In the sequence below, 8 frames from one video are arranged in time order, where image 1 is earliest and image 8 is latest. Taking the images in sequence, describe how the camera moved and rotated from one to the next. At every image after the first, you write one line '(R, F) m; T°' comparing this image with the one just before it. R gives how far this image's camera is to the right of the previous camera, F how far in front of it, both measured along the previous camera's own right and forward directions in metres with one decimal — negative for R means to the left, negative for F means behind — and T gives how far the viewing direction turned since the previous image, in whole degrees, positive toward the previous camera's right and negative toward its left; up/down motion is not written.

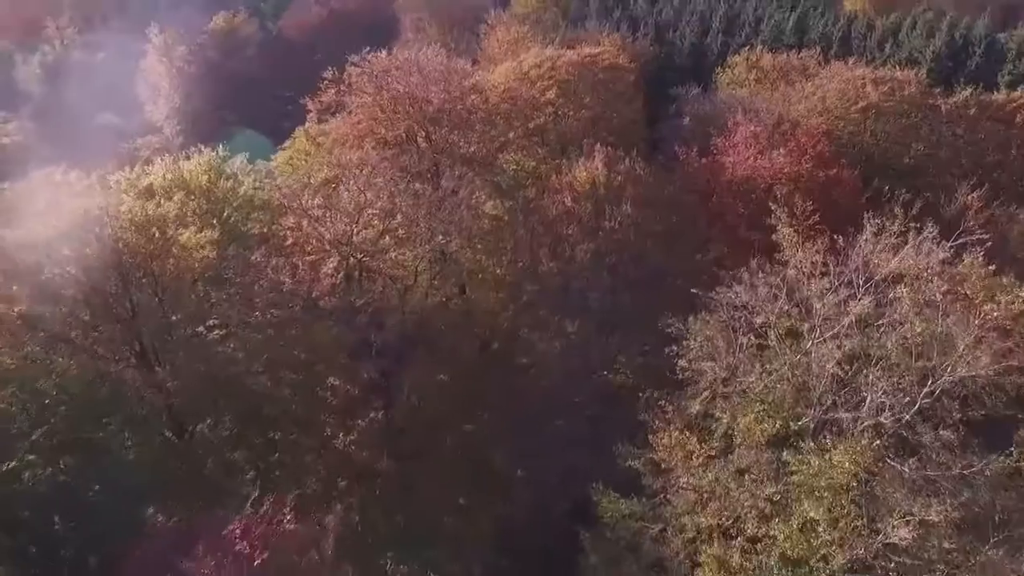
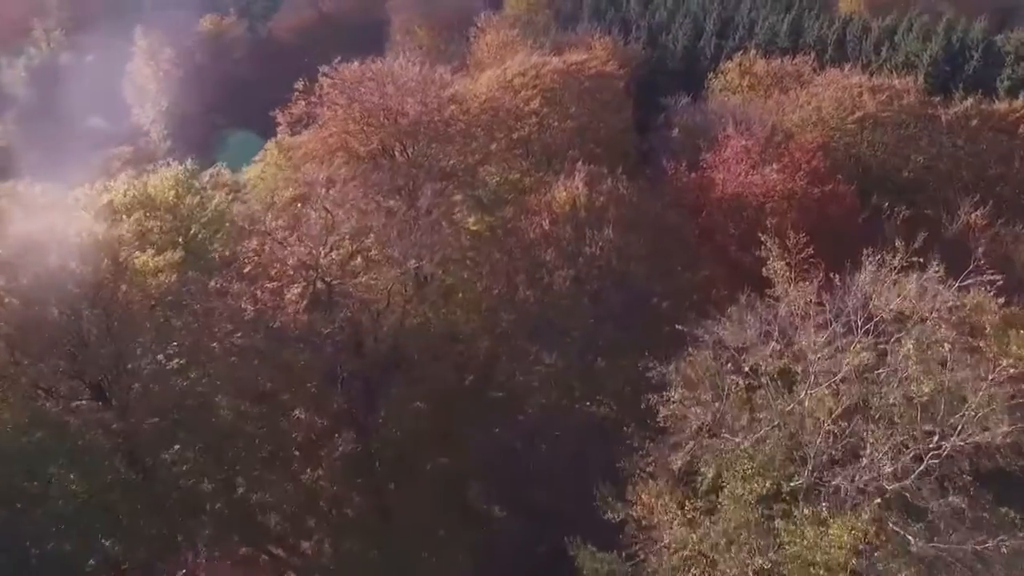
(+0.8, +1.7) m; 0°
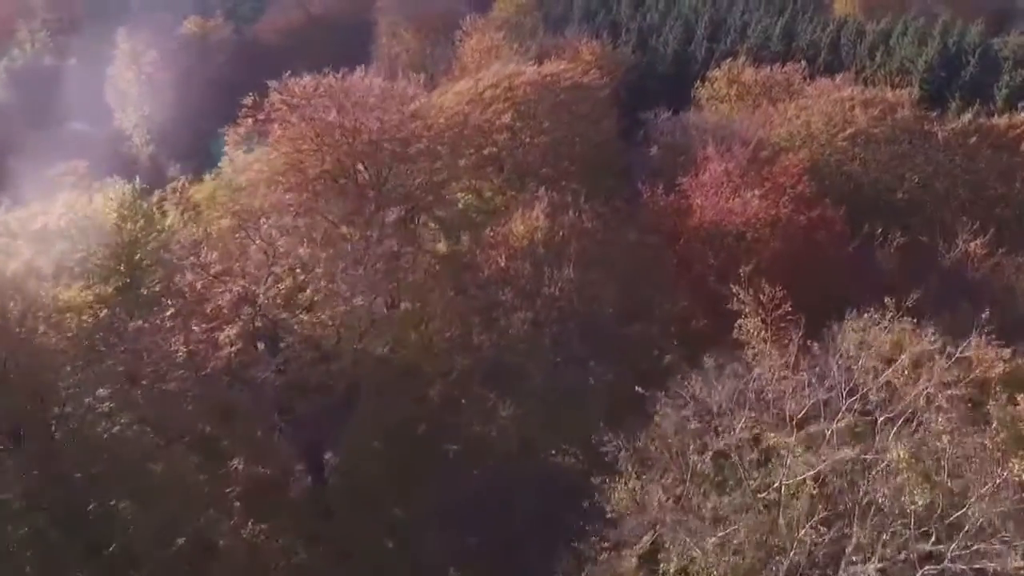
(+1.5, +2.3) m; 0°
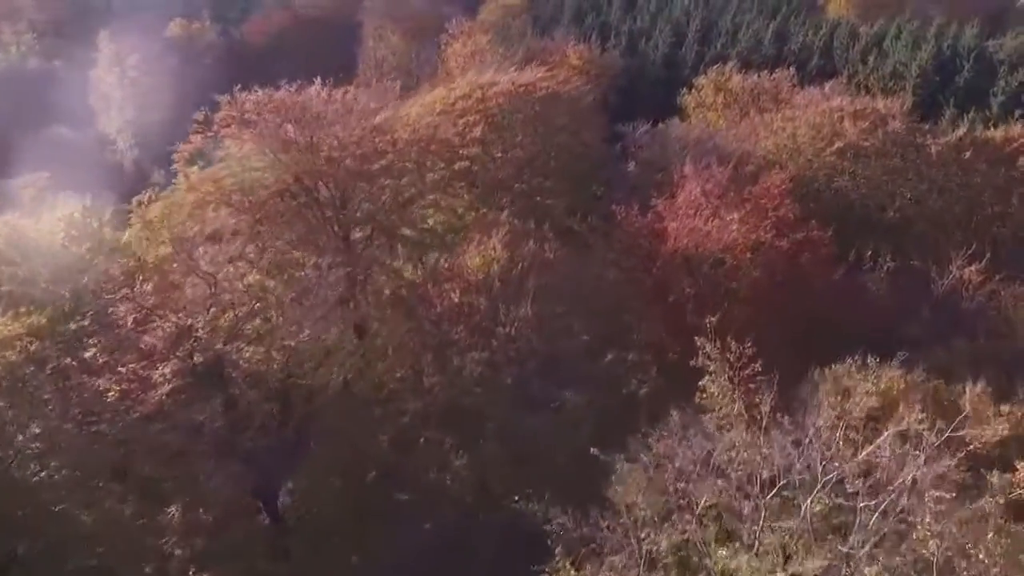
(+1.3, +1.8) m; 0°
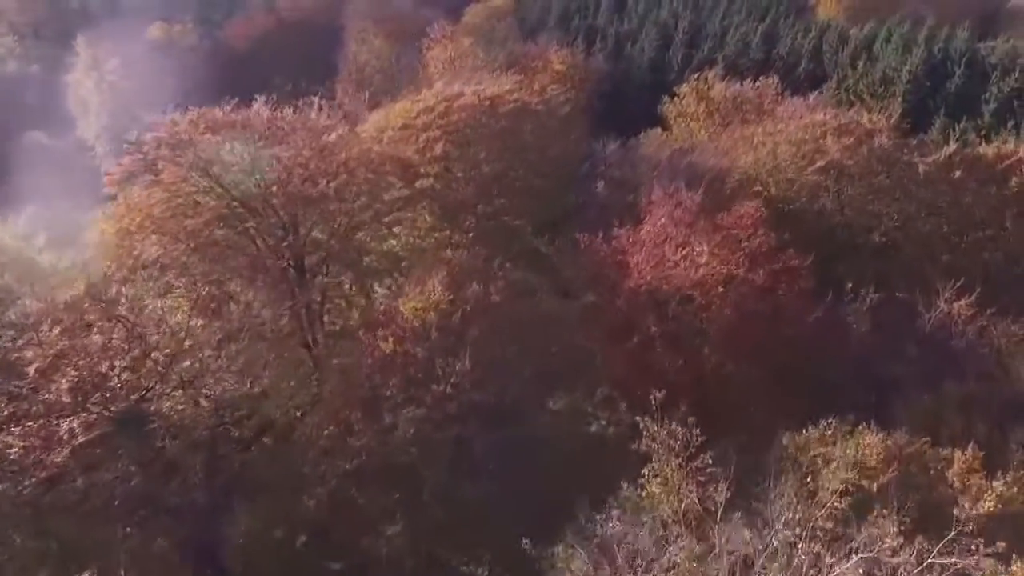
(+1.5, +2.0) m; 0°
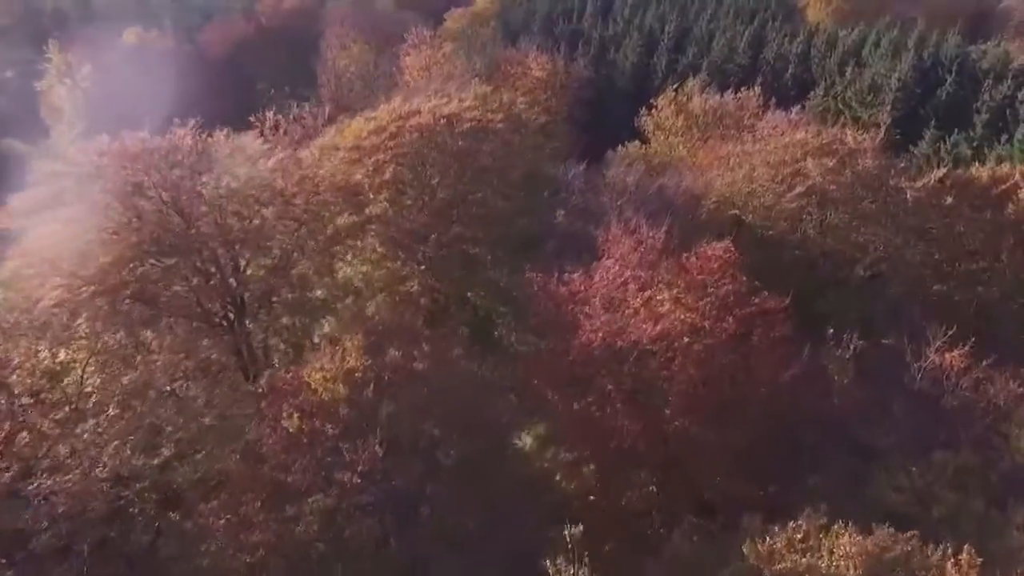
(+1.7, +2.5) m; 0°
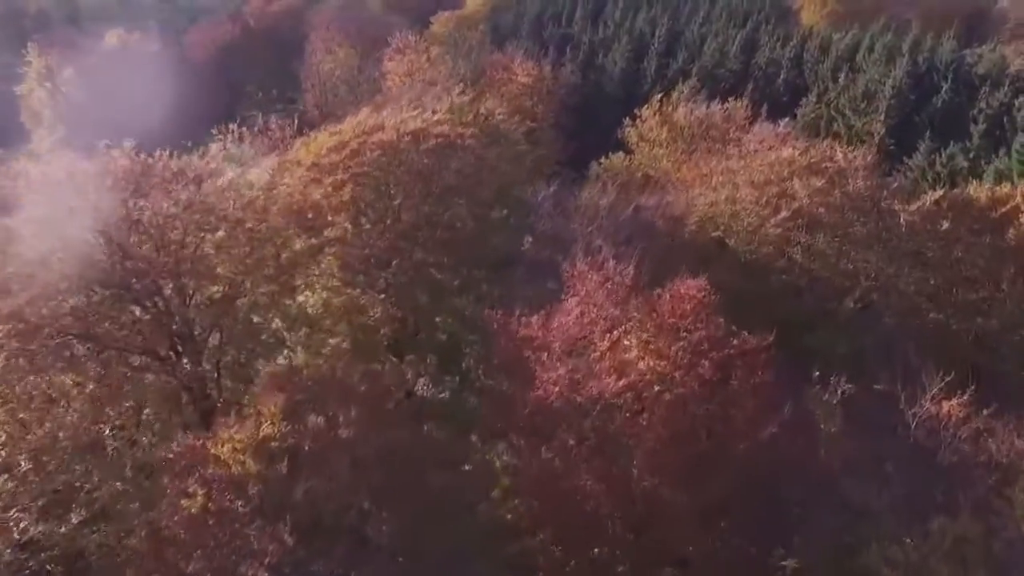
(+1.3, +2.0) m; 0°
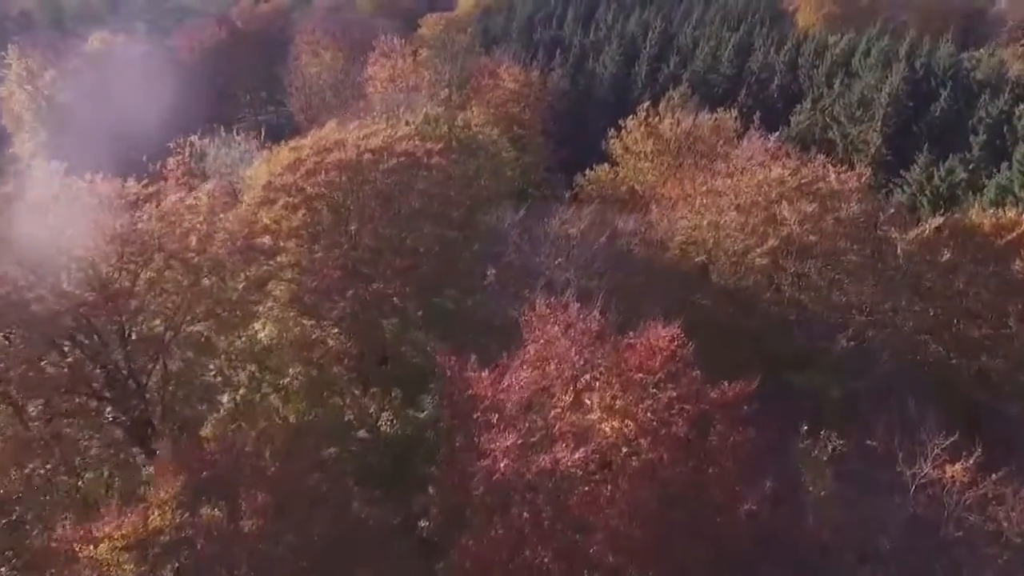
(+1.2, +2.1) m; 0°
